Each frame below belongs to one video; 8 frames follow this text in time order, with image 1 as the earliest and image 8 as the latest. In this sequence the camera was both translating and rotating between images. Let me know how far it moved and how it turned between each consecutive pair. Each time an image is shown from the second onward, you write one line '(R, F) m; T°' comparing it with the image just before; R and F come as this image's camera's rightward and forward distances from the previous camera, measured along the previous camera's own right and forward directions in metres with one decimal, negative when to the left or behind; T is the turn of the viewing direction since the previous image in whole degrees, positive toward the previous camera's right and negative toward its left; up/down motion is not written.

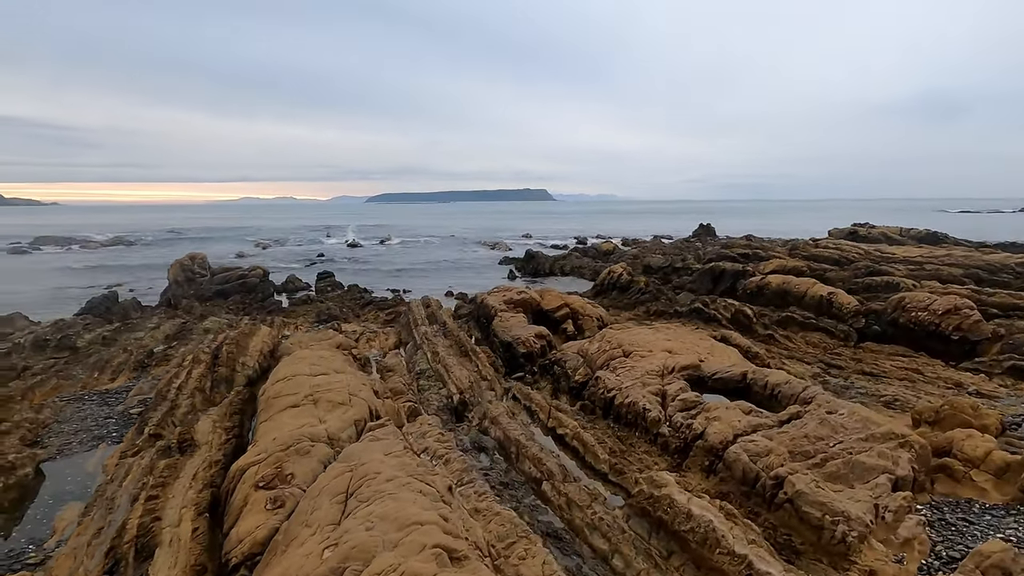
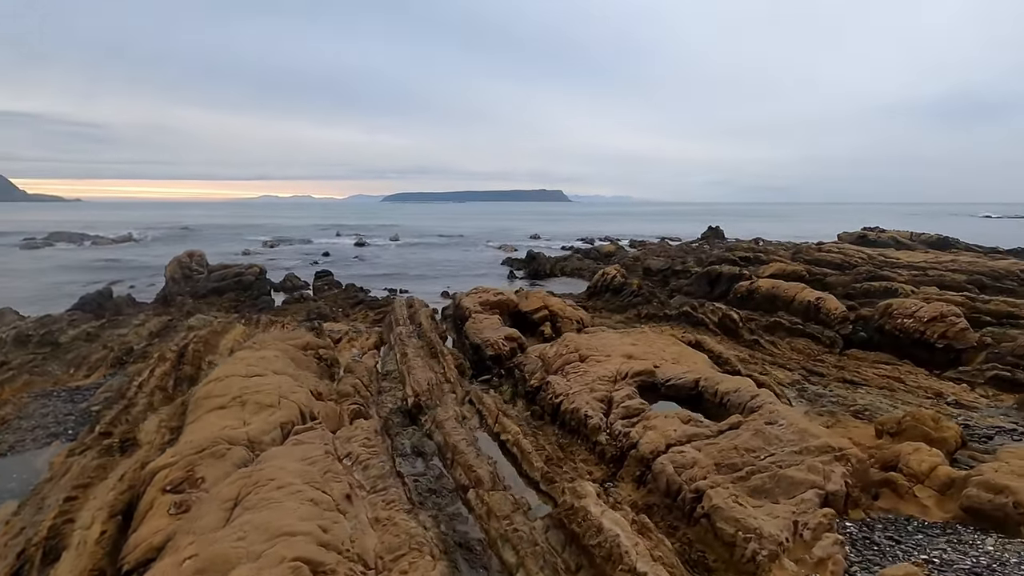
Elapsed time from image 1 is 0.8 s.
(+1.0, +0.2) m; -1°
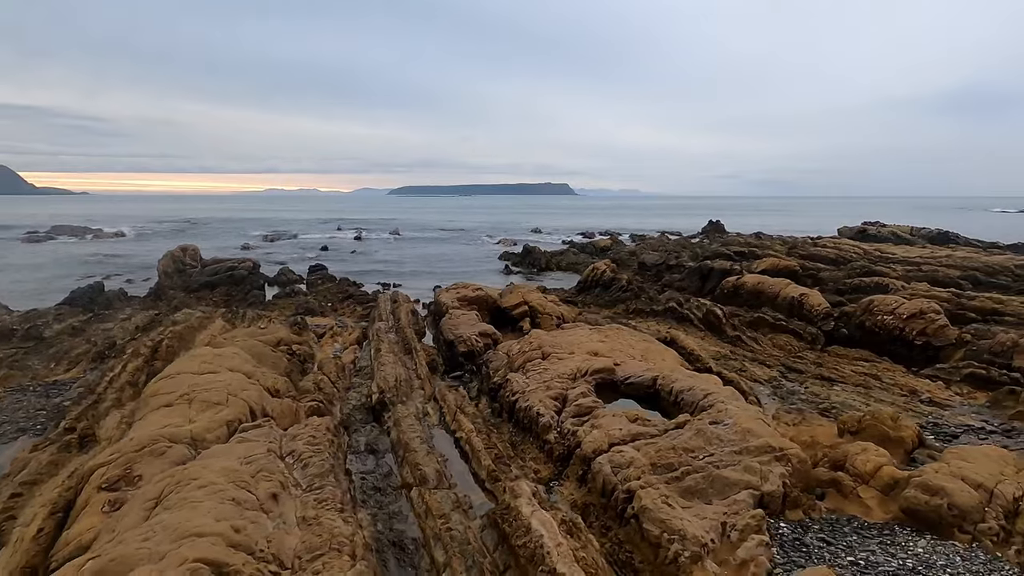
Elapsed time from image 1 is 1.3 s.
(+0.7, 0.0) m; 0°
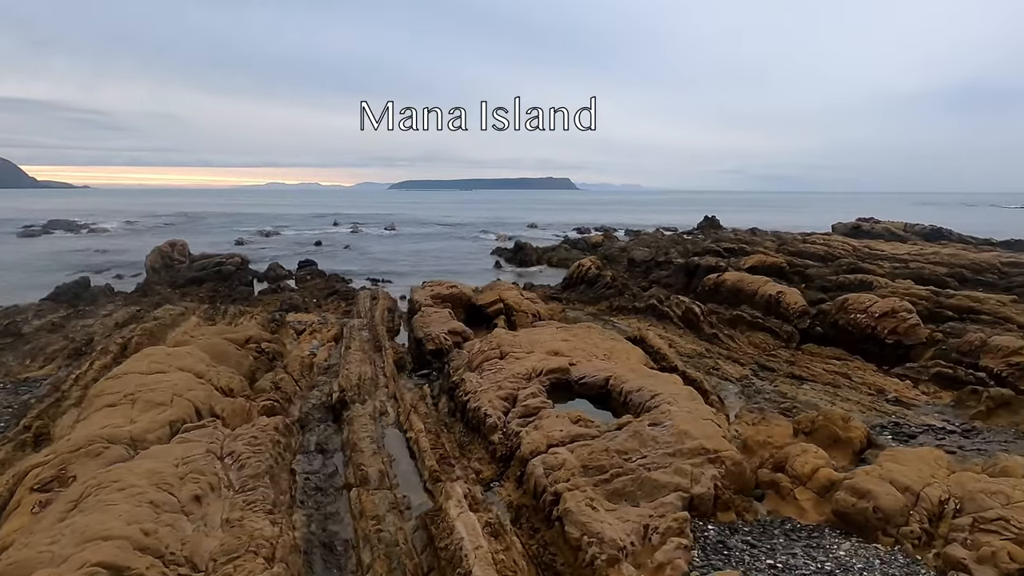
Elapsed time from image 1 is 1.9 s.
(+0.7, 0.0) m; 0°
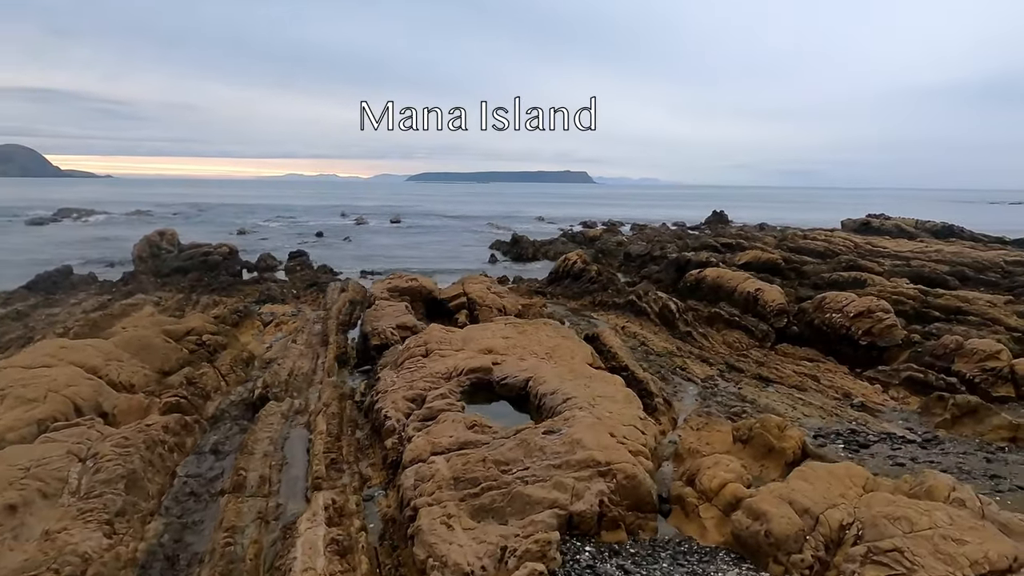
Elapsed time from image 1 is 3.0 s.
(+1.5, +0.6) m; -1°
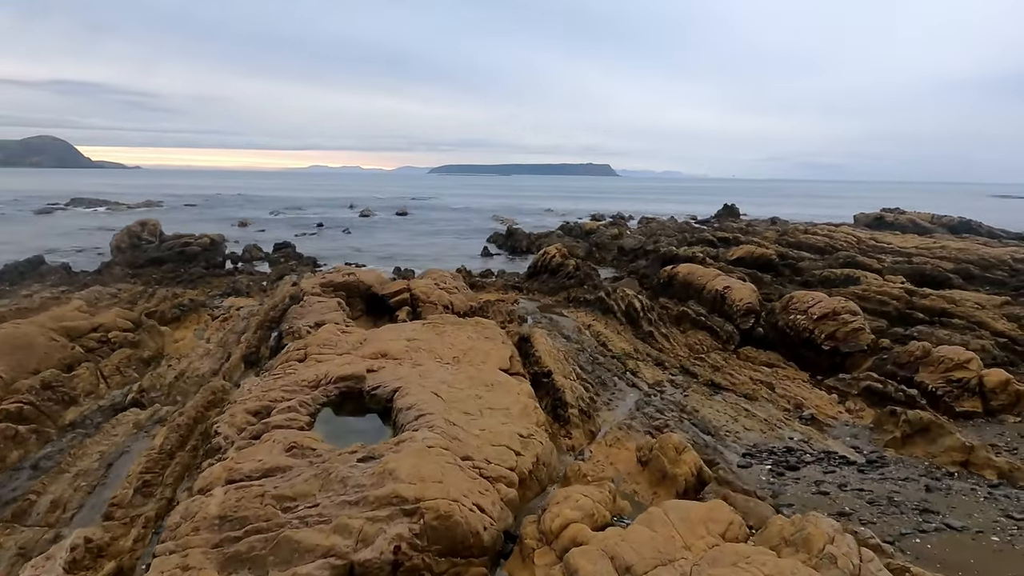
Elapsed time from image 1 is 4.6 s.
(+2.0, +1.2) m; -2°
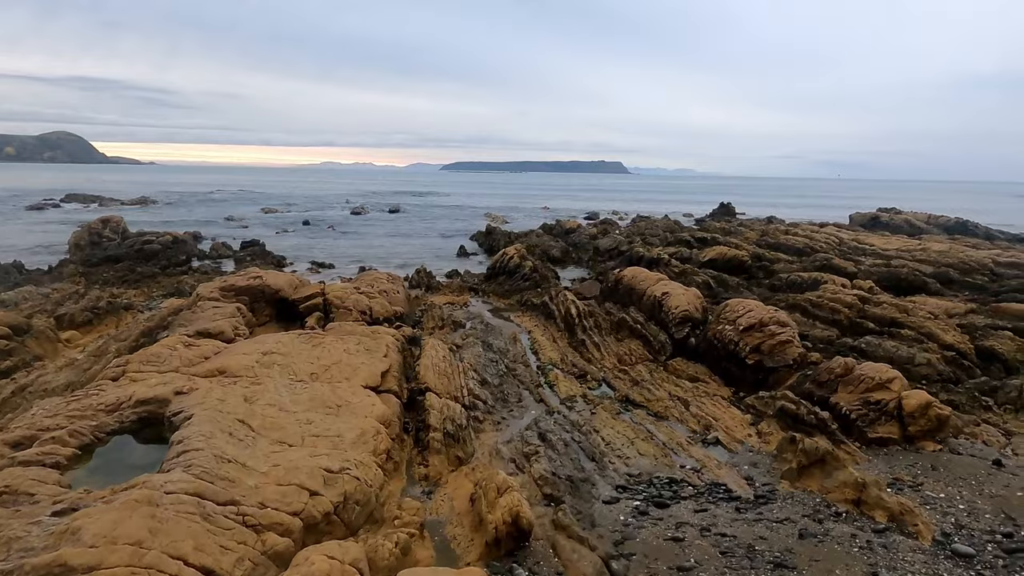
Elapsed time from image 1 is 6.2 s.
(+2.3, +1.1) m; -1°
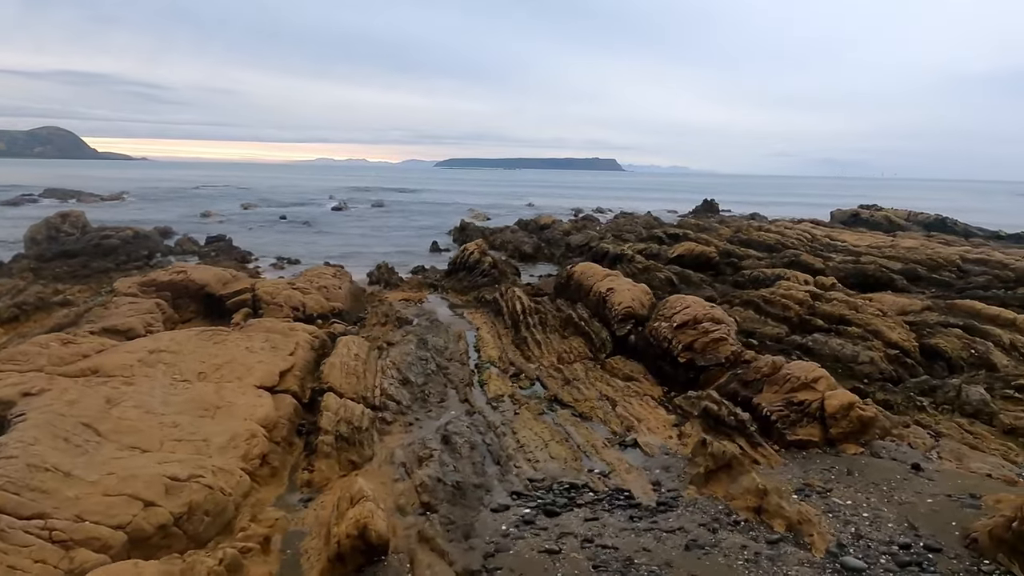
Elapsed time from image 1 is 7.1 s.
(+1.4, +0.5) m; +1°
